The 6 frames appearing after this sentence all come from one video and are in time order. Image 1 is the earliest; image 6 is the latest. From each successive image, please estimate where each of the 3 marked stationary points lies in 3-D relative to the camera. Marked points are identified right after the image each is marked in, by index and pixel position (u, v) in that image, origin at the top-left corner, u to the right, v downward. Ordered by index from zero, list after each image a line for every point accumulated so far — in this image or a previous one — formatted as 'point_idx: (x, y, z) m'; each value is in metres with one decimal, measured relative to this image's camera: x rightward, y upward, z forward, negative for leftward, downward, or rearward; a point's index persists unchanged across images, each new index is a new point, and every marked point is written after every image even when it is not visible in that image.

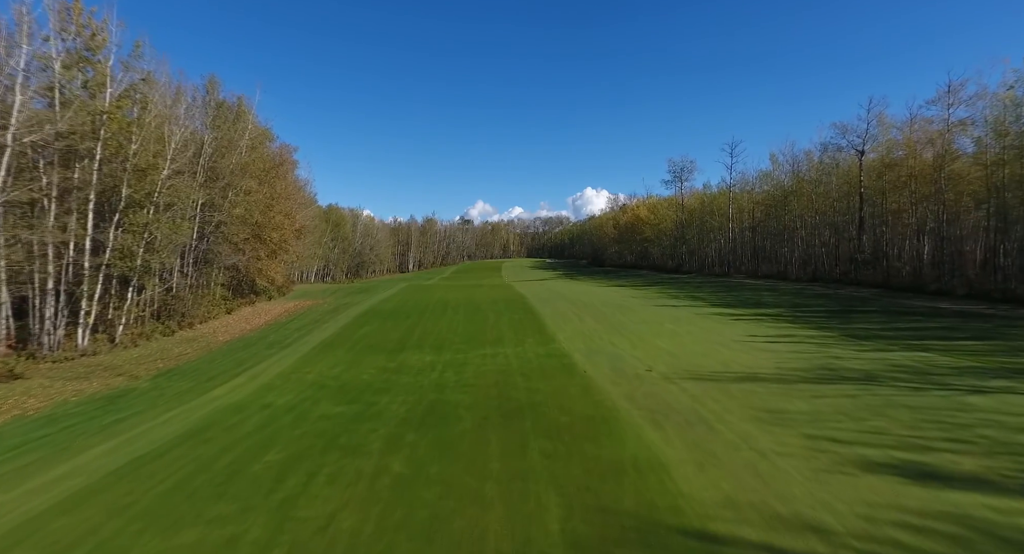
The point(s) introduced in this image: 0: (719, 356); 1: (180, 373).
0: (+5.2, -2.0, +12.5) m
1: (-8.8, -2.6, +13.1) m
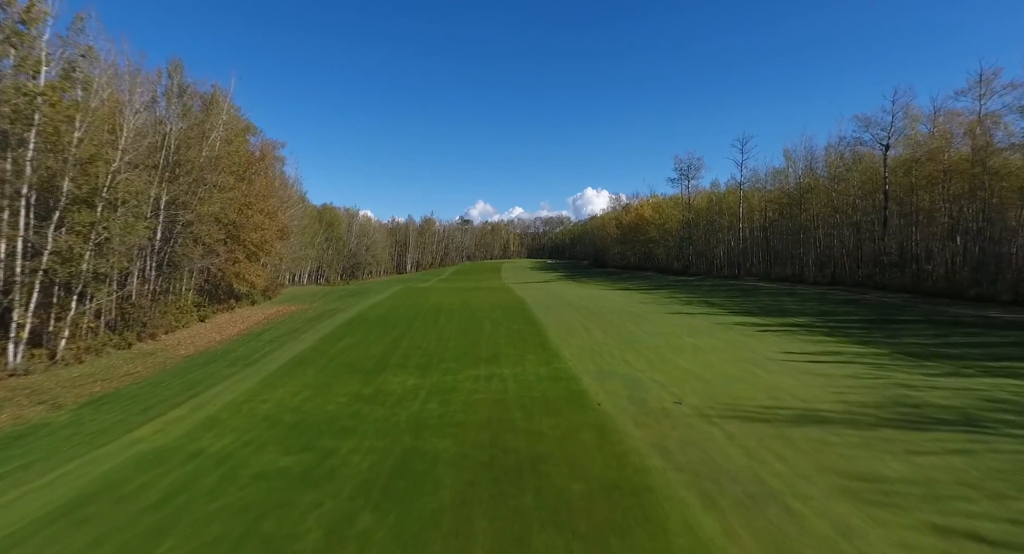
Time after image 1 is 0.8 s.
0: (+5.2, -2.2, +10.4) m
1: (-8.9, -2.8, +11.0) m
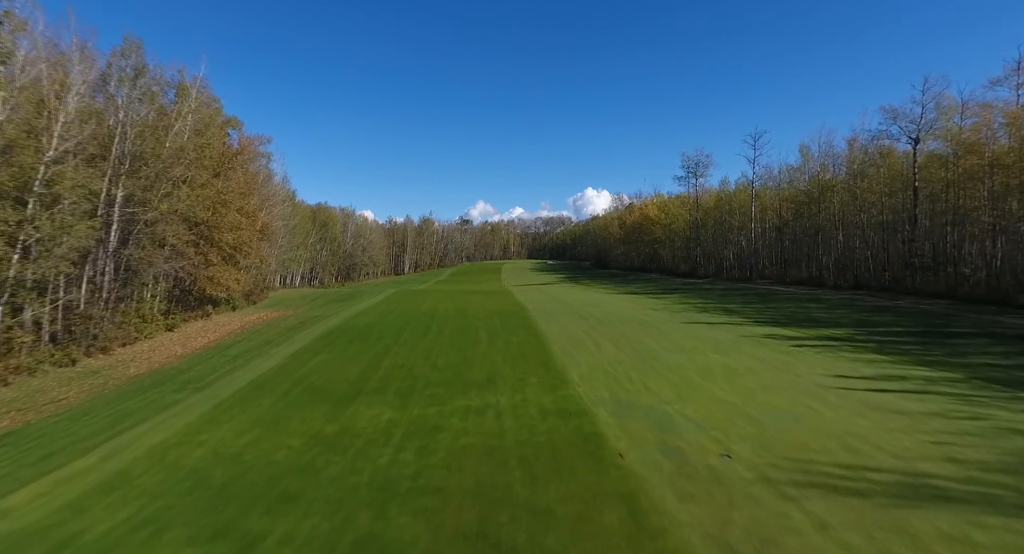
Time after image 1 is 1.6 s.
0: (+5.1, -2.4, +8.2) m
1: (-8.9, -3.0, +8.8) m
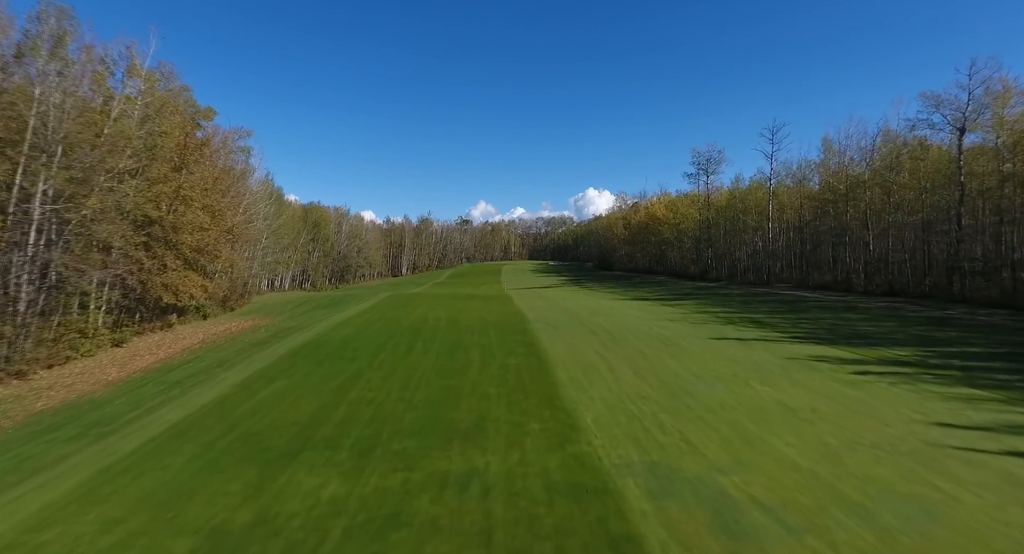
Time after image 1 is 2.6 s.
0: (+5.0, -2.7, +5.4) m
1: (-9.0, -3.2, +6.1) m
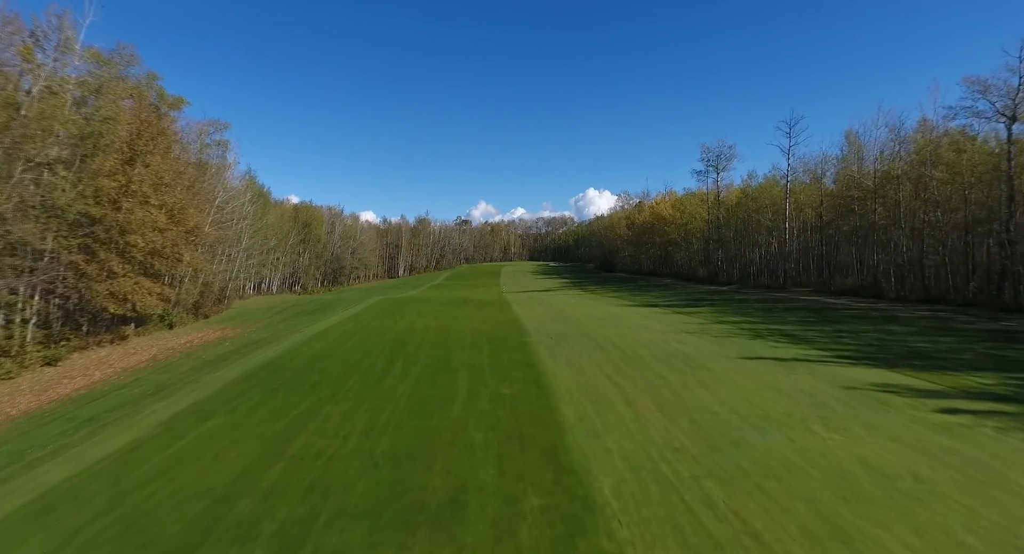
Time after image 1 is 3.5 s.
0: (+4.9, -2.9, +2.9) m
1: (-9.2, -3.5, +3.6) m
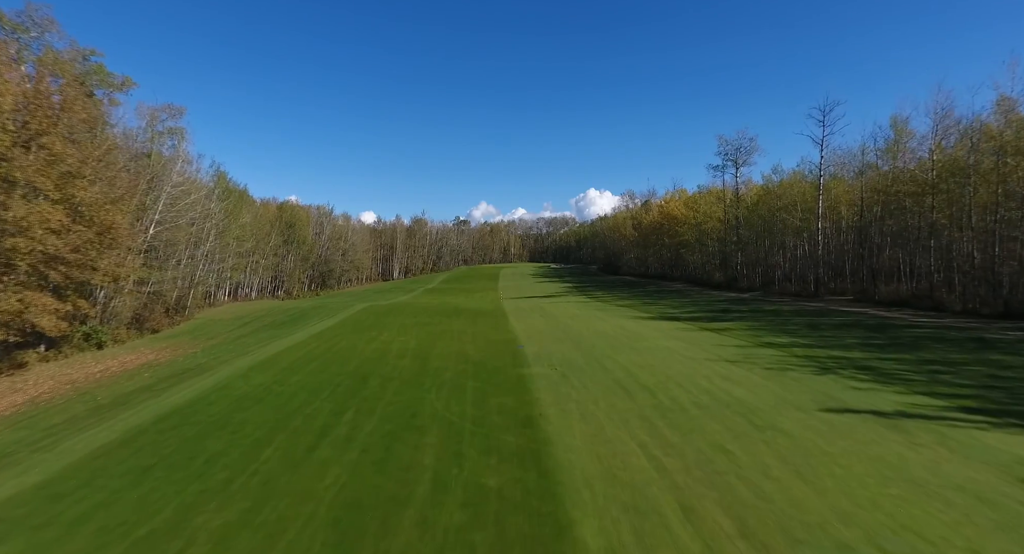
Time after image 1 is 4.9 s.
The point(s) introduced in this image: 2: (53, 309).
0: (+4.7, -3.3, -1.1) m
1: (-9.4, -3.9, -0.4) m
2: (-14.7, -1.0, +16.4) m
